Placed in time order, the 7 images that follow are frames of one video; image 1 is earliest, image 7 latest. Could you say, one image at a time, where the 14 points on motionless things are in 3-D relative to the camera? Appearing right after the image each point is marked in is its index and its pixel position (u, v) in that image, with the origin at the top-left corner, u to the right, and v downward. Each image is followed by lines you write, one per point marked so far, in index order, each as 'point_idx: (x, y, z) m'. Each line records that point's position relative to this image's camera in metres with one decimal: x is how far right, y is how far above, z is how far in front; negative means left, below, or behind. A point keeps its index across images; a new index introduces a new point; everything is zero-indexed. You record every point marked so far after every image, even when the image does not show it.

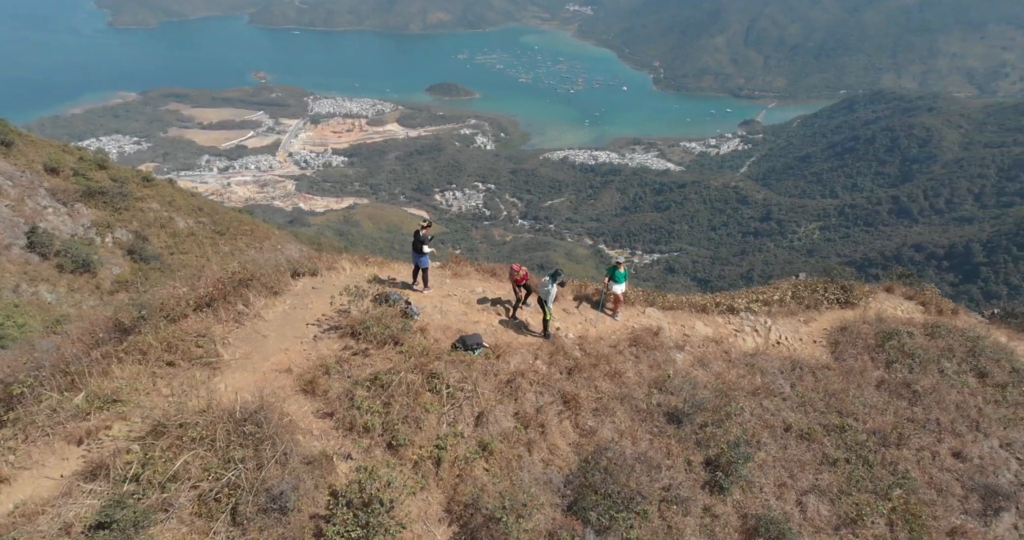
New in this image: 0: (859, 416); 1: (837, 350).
0: (+5.3, -2.2, +9.3) m
1: (+5.7, -1.3, +10.7) m
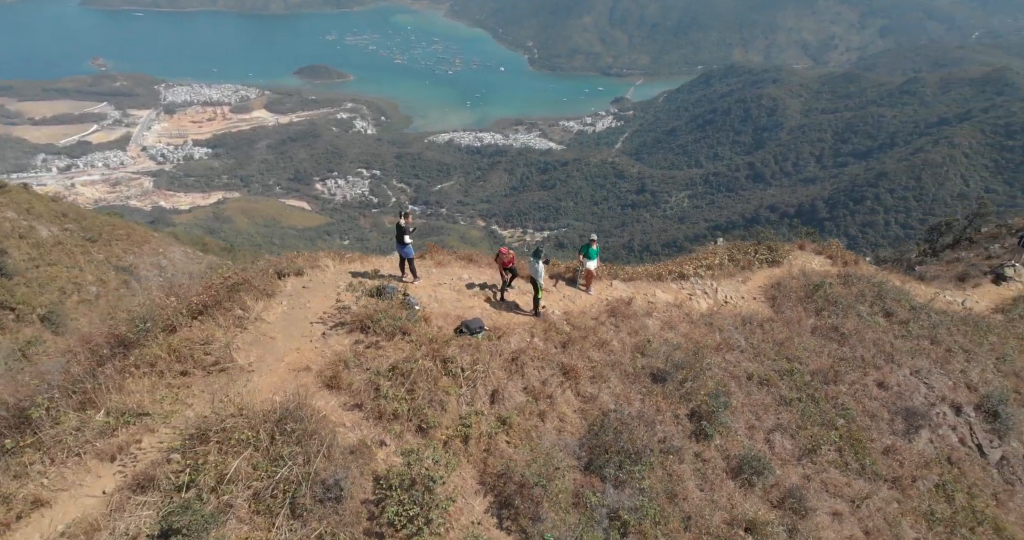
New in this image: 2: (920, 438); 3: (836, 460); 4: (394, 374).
0: (+5.1, -1.5, +10.6) m
1: (+5.2, -0.6, +12.0) m
2: (+6.9, -2.9, +10.5) m
3: (+4.8, -2.8, +9.1) m
4: (-1.4, -1.2, +7.1) m
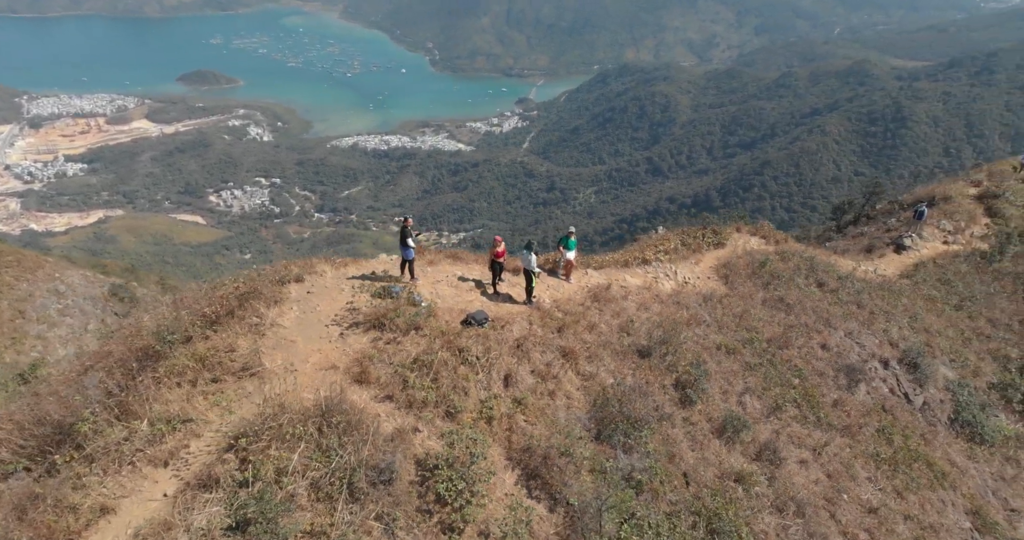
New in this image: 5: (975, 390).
0: (+4.8, -1.1, +11.8) m
1: (+4.7, -0.2, +13.2) m
2: (+6.7, -2.3, +11.9) m
3: (+4.8, -2.4, +10.3) m
4: (-1.2, -1.2, +7.6) m
5: (+10.4, -2.7, +13.9) m
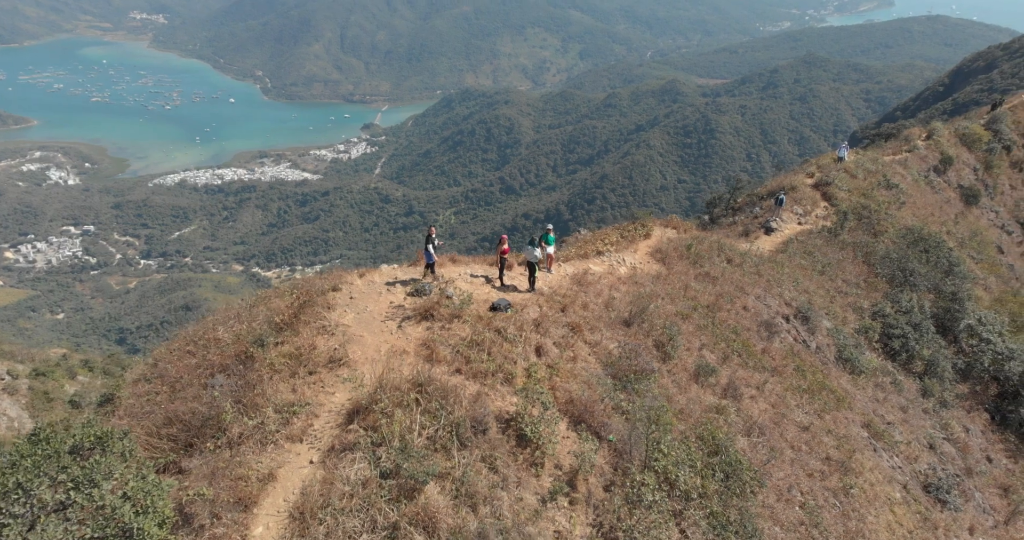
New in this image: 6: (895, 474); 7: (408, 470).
0: (+4.3, -0.6, +14.3) m
1: (+3.9, +0.2, +15.6) m
2: (+6.3, -1.7, +14.7) m
3: (+4.8, -1.9, +12.8) m
4: (-0.6, -1.1, +8.9) m
5: (+9.6, -1.8, +17.5) m
6: (+8.3, -4.5, +13.4) m
7: (-1.2, -2.2, +6.8) m
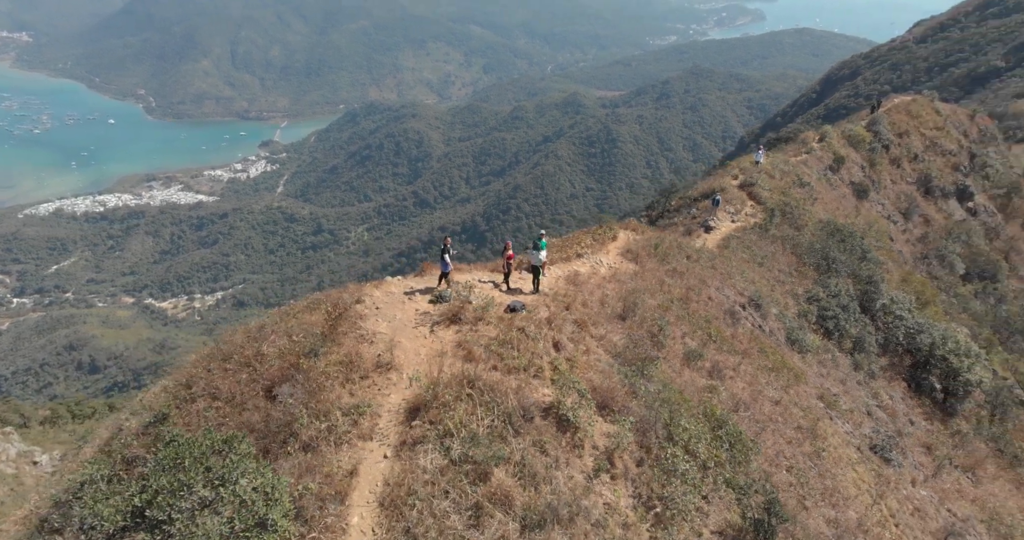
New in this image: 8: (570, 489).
0: (+4.0, -0.5, +15.5) m
1: (+3.4, +0.2, +16.8) m
2: (+6.0, -1.5, +16.2) m
3: (+4.7, -1.7, +14.1) m
4: (-0.2, -1.1, +9.5) m
5: (+8.9, -1.5, +19.3) m
6: (+8.3, -4.1, +15.1) m
7: (-0.4, -2.2, +7.3) m
8: (+0.8, -2.8, +7.9) m
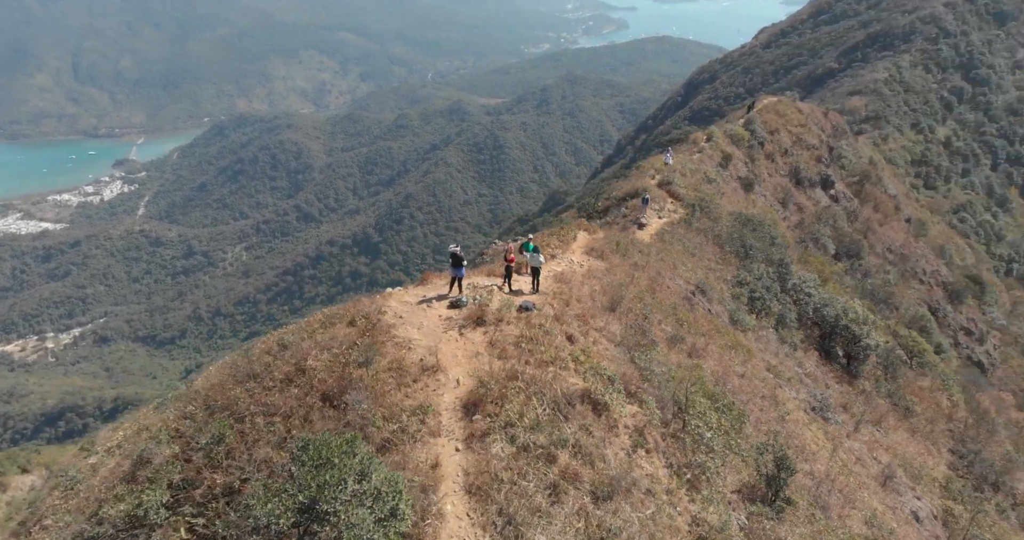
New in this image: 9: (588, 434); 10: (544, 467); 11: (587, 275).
0: (+3.4, -0.3, +16.7) m
1: (+2.5, +0.3, +17.9) m
2: (+5.3, -1.2, +17.6) m
3: (+4.4, -1.5, +15.4) m
4: (+0.3, -1.2, +10.1) m
5: (+7.7, -1.0, +21.2) m
6: (+8.0, -3.6, +16.9) m
7: (+0.4, -2.2, +7.9) m
8: (+1.6, -2.7, +8.6) m
9: (+1.0, -2.3, +8.6) m
10: (+0.4, -2.5, +7.8) m
11: (+1.8, -0.2, +15.1) m
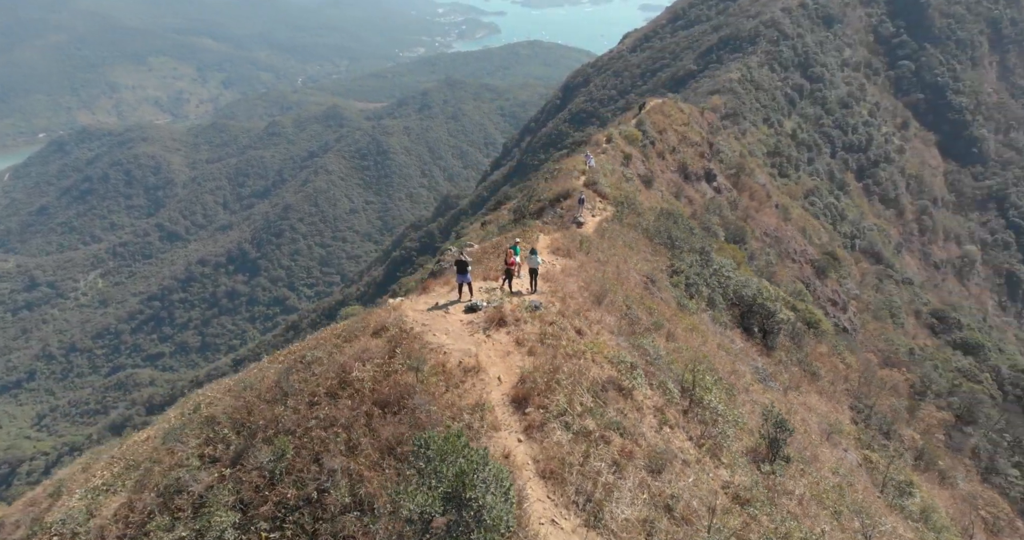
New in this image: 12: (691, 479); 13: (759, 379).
0: (+2.7, -0.2, +17.7) m
1: (+1.6, +0.4, +18.7) m
2: (+4.5, -0.9, +18.9) m
3: (+4.0, -1.2, +16.5) m
4: (+0.6, -1.2, +10.7) m
5: (+6.3, -0.6, +22.8) m
6: (+7.4, -3.1, +18.6) m
7: (+1.2, -2.2, +8.6) m
8: (+2.3, -2.6, +9.4) m
9: (+1.7, -2.2, +9.3) m
10: (+1.2, -2.4, +8.4) m
11: (+1.3, -0.1, +15.9) m
12: (+2.6, -3.0, +8.8) m
13: (+8.0, -3.5, +19.3) m
